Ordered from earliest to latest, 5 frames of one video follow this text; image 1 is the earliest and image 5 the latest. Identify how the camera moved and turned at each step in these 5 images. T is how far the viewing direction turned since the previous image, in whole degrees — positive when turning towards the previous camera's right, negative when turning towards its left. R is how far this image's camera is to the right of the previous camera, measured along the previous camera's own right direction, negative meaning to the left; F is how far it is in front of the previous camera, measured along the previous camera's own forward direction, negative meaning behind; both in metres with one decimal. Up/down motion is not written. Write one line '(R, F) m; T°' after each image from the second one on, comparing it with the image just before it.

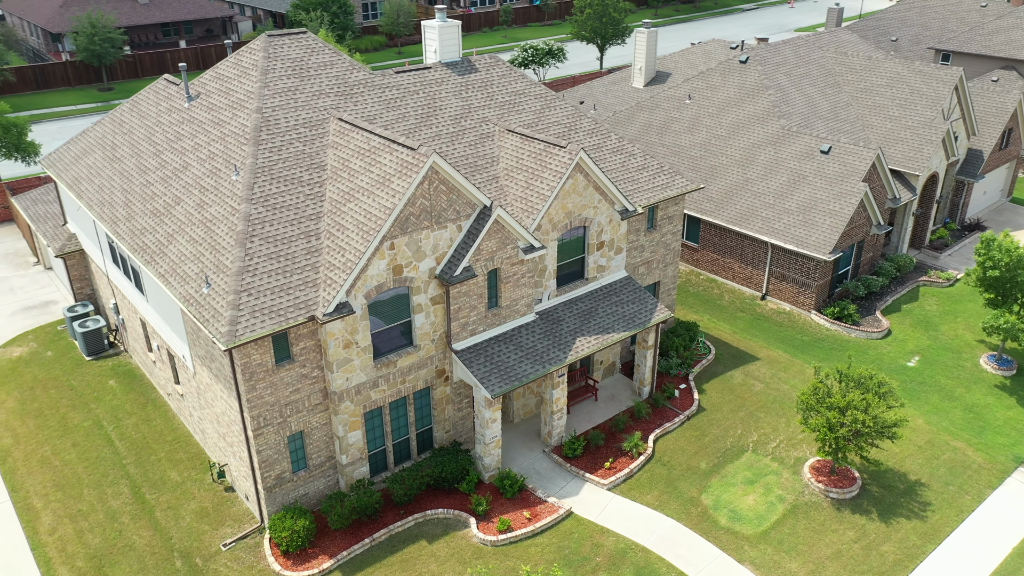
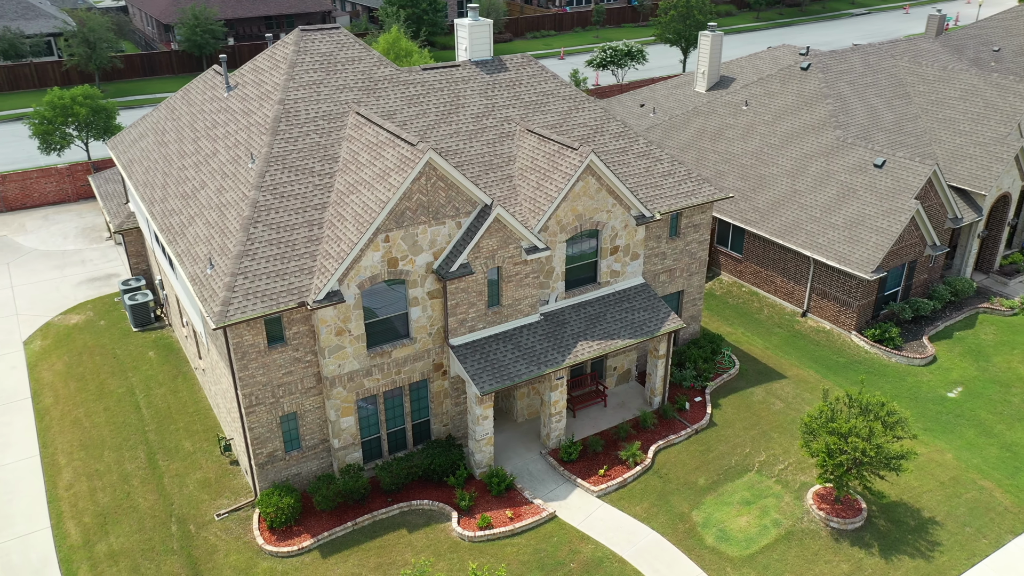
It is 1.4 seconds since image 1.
(+2.7, +0.1) m; -7°
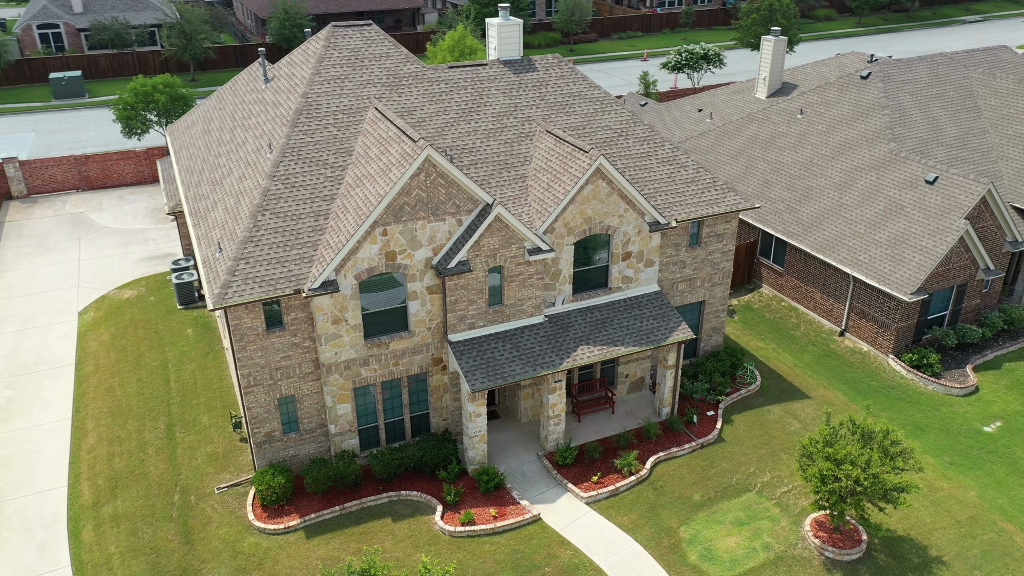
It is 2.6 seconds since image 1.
(+2.5, +0.1) m; -7°
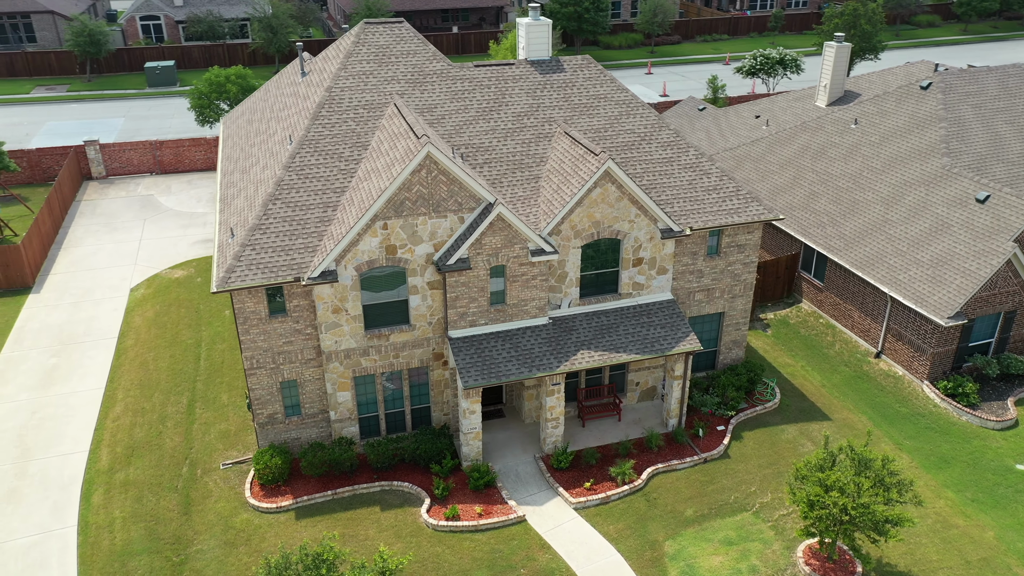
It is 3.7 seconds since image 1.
(+2.4, +0.1) m; -6°
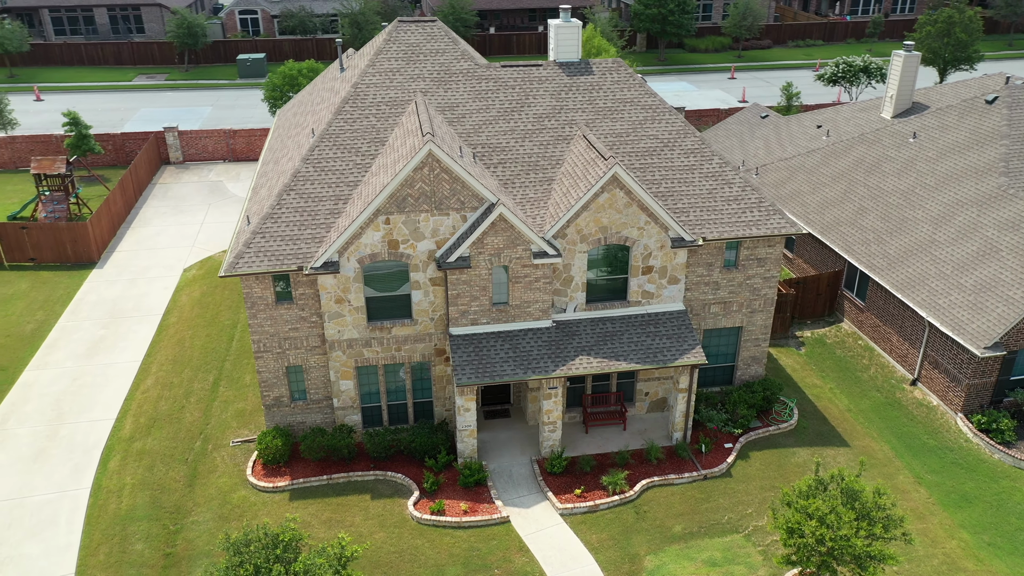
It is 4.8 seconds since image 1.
(+2.5, +0.1) m; -7°
